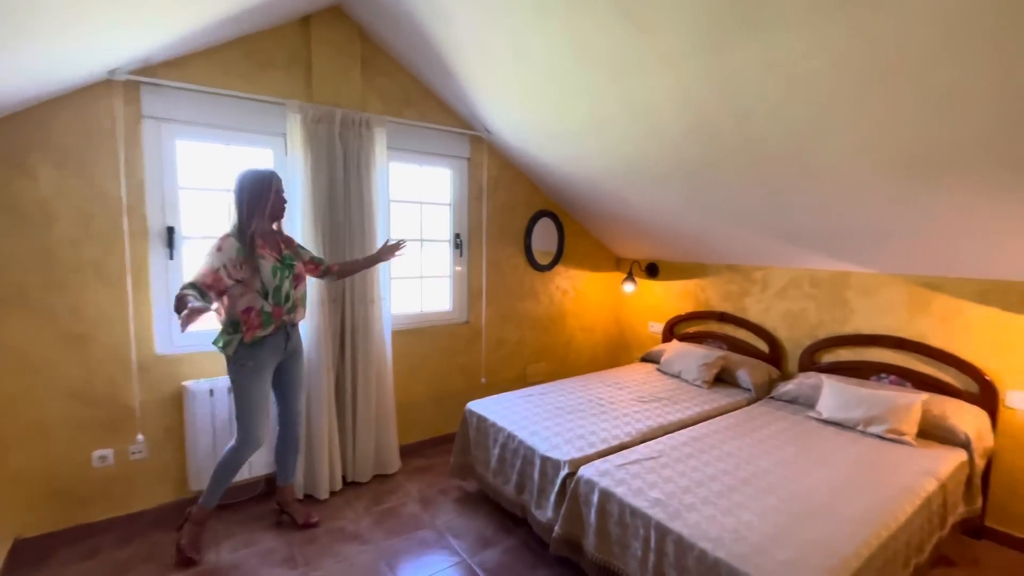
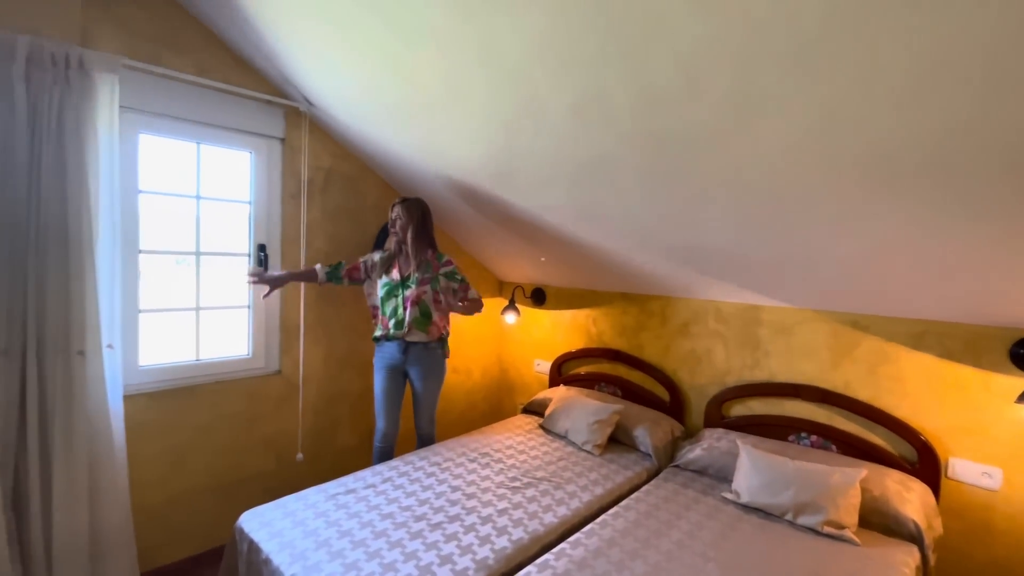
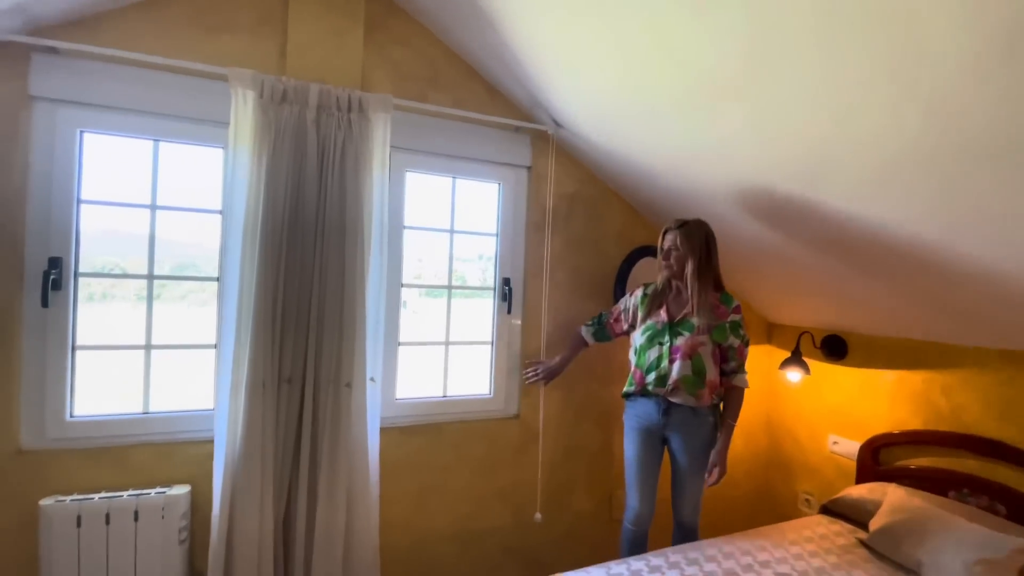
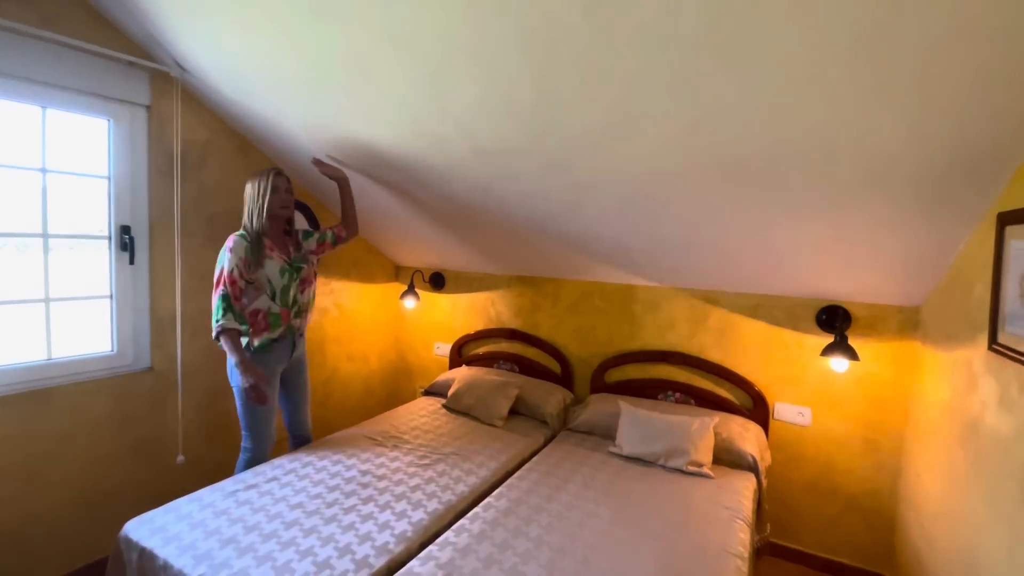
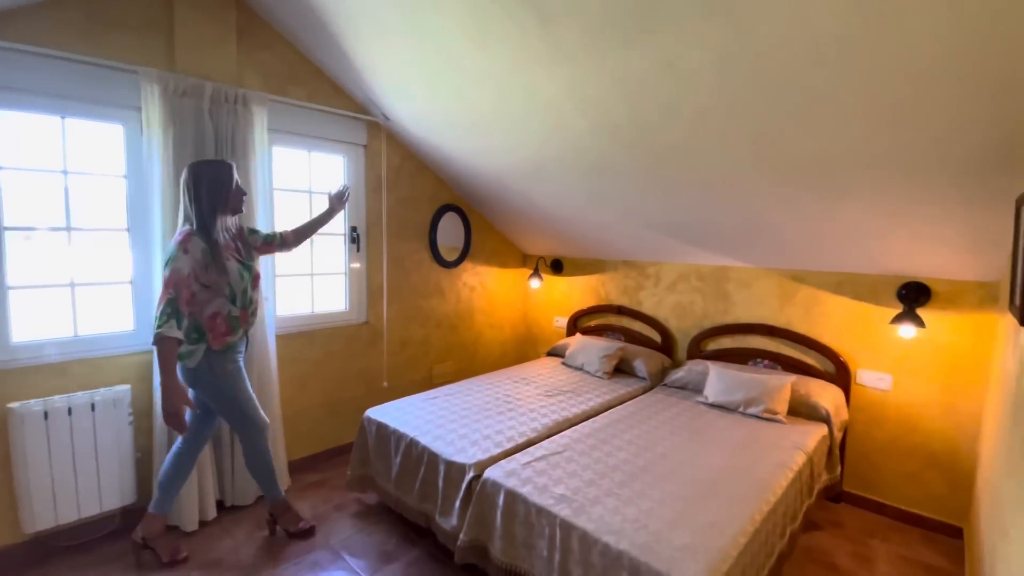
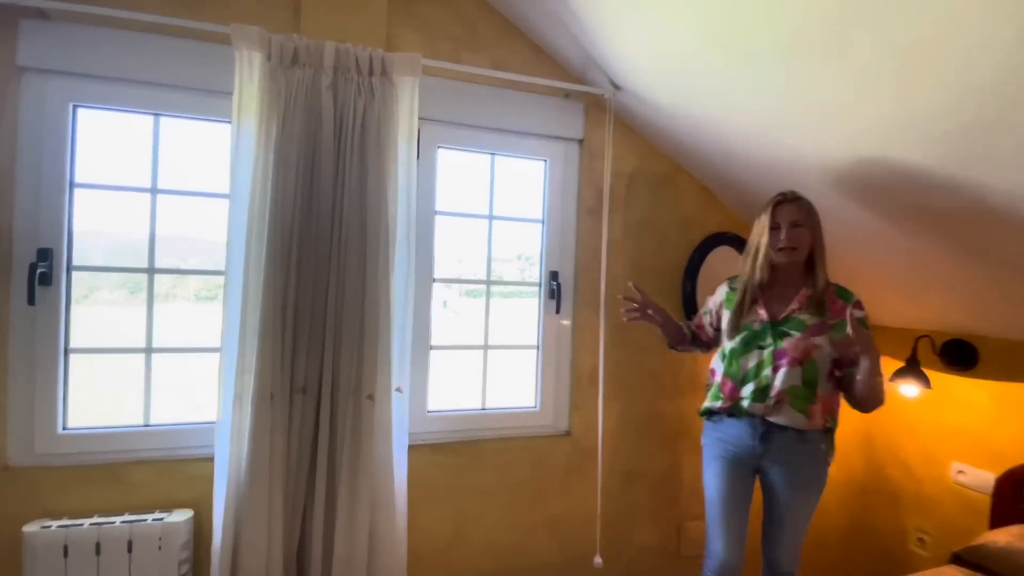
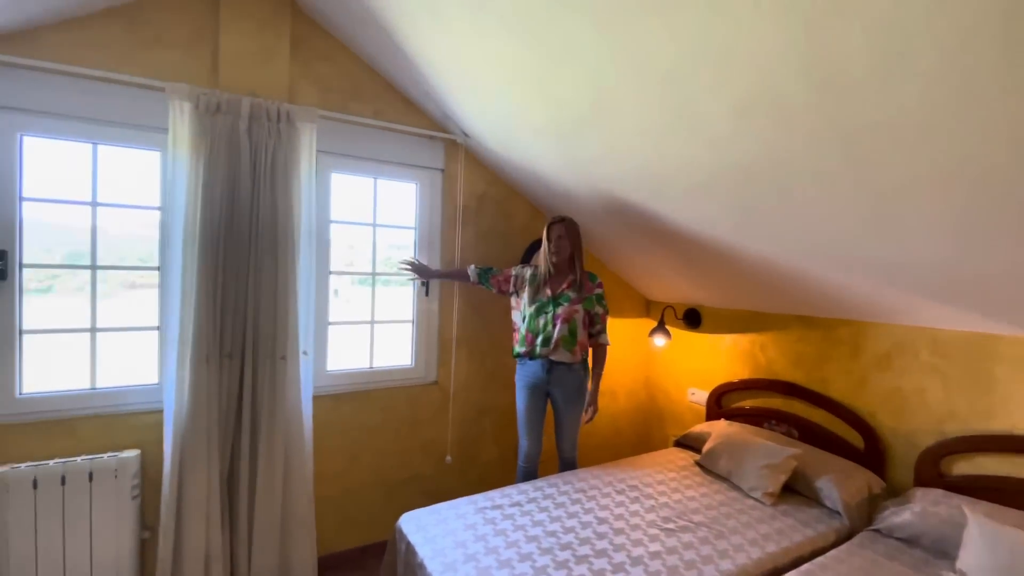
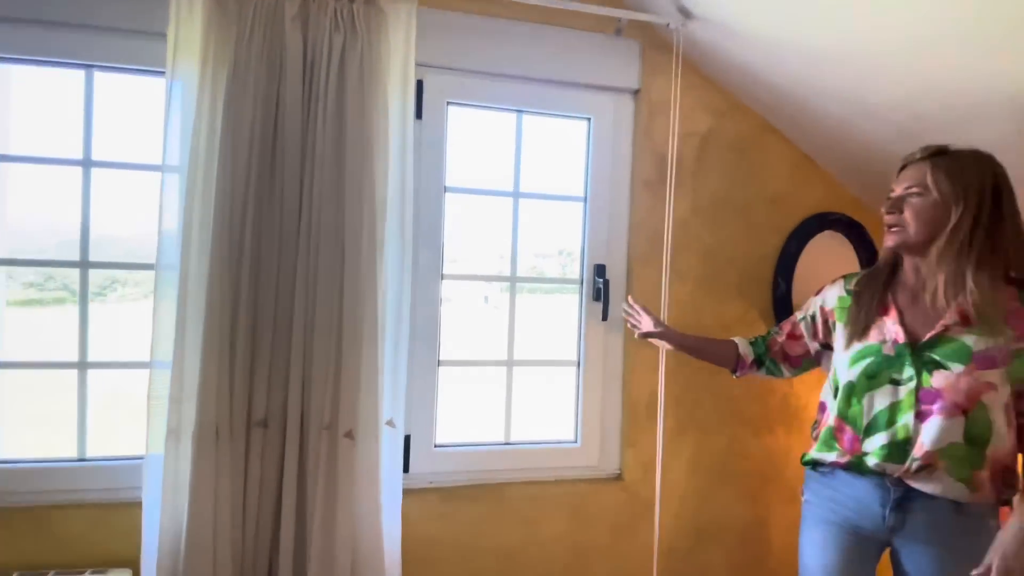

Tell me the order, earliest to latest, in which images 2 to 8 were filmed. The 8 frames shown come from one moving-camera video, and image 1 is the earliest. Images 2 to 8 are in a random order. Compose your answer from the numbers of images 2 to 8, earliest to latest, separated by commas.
5, 4, 2, 7, 3, 6, 8
